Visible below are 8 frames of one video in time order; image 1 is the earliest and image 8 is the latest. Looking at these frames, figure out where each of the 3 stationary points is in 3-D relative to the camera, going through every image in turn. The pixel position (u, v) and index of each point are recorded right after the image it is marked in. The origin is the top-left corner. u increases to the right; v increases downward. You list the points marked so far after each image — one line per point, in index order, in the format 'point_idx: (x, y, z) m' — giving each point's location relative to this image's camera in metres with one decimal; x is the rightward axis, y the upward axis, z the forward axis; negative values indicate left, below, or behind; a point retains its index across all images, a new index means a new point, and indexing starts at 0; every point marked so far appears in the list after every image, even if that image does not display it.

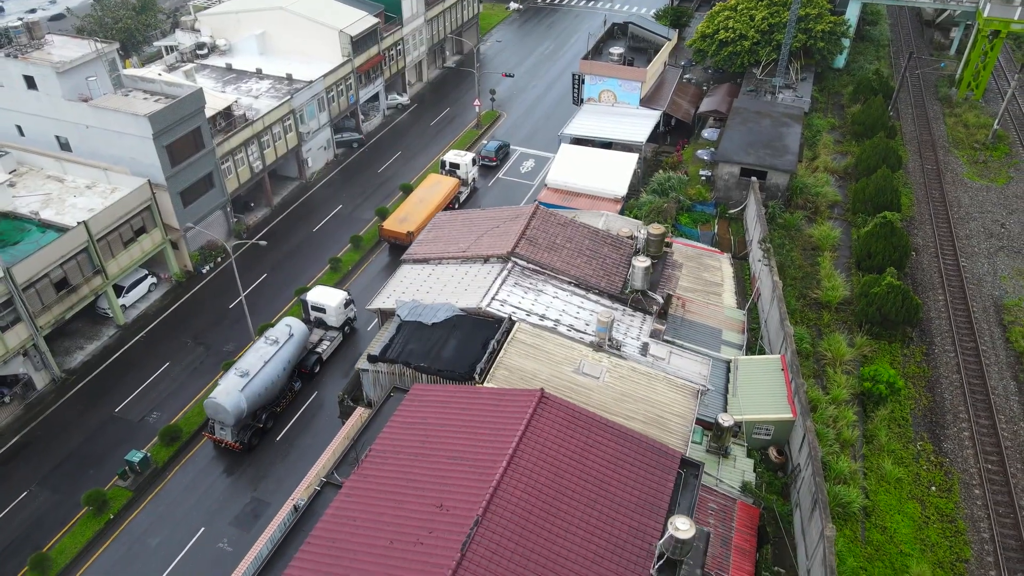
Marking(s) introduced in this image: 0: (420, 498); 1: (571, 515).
0: (-2.8, -6.3, +15.0) m
1: (+1.8, -6.8, +14.5) m
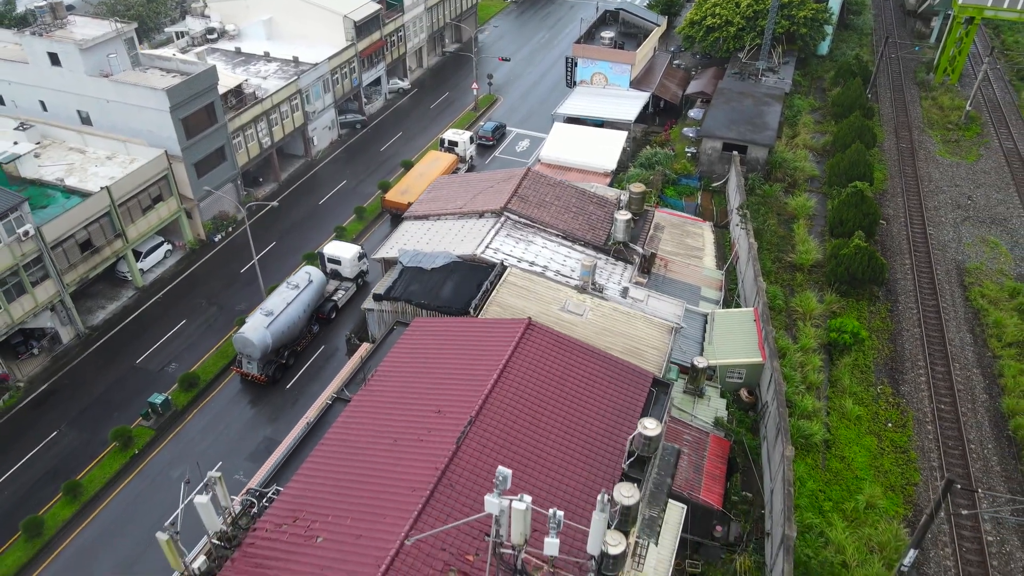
0: (-3.2, -4.0, +17.0) m
1: (+1.4, -4.5, +16.5) m
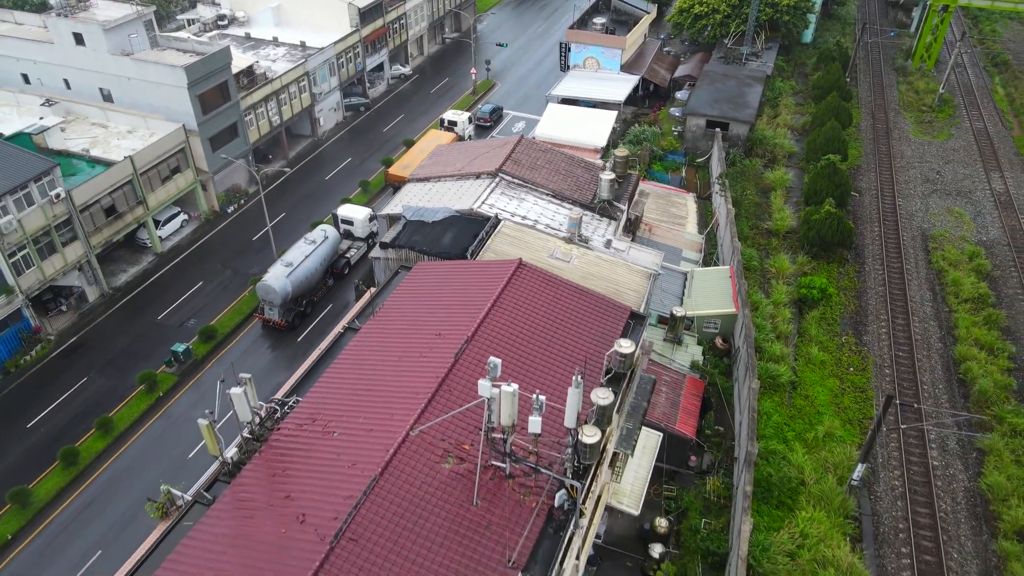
0: (-3.5, -1.6, +19.3) m
1: (+1.1, -2.1, +18.8) m
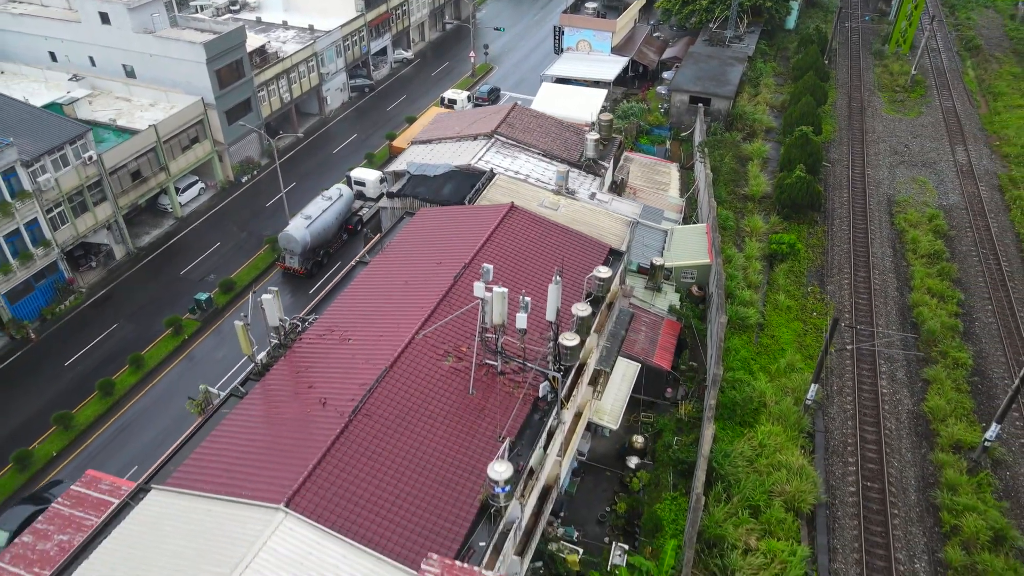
0: (-3.9, +1.3, +21.9) m
1: (+0.8, +0.7, +21.4) m
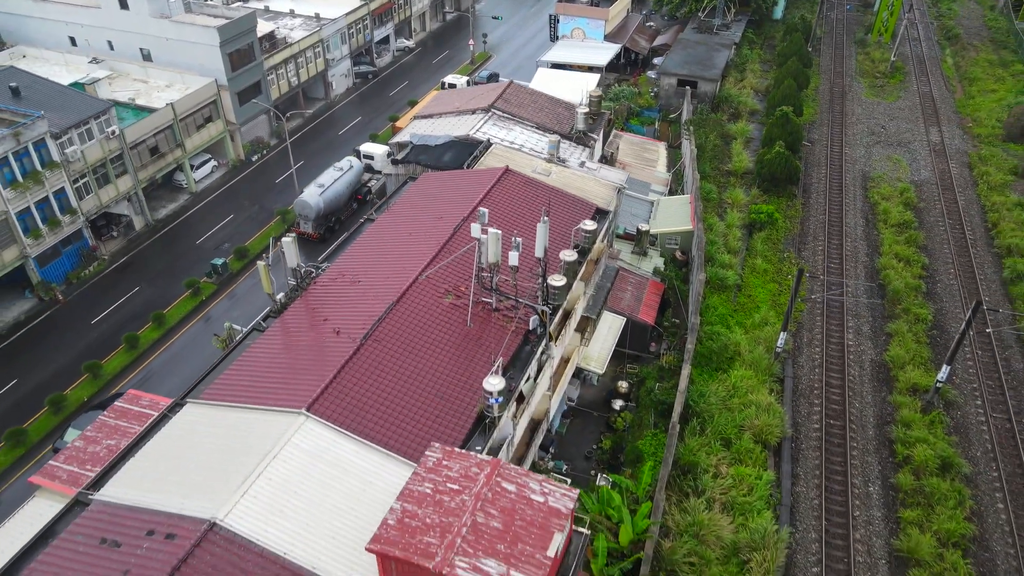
0: (-4.1, +3.6, +24.0) m
1: (+0.5, +3.0, +23.5) m
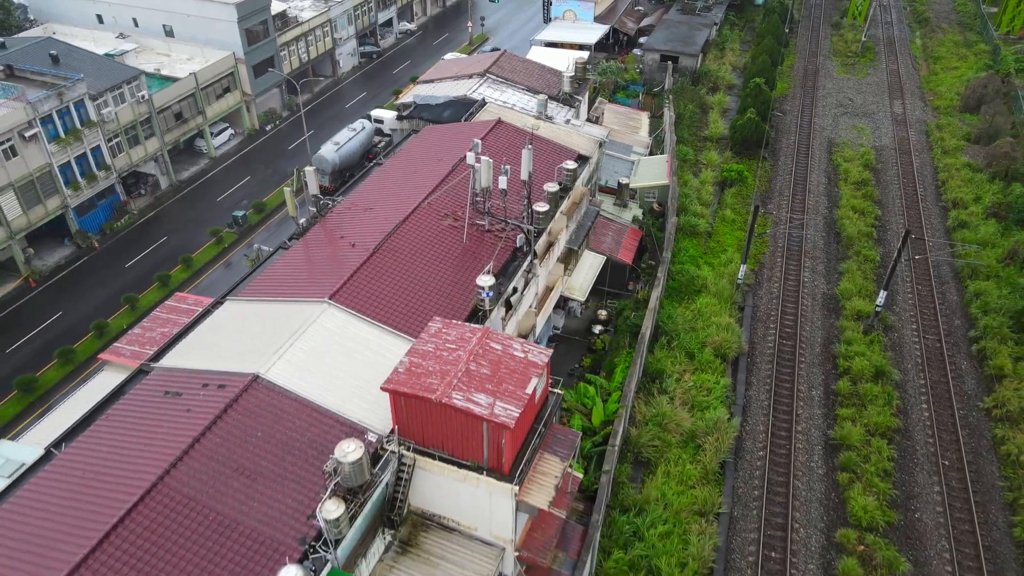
0: (-4.6, +7.3, +27.4) m
1: (0.0, +6.7, +26.9) m
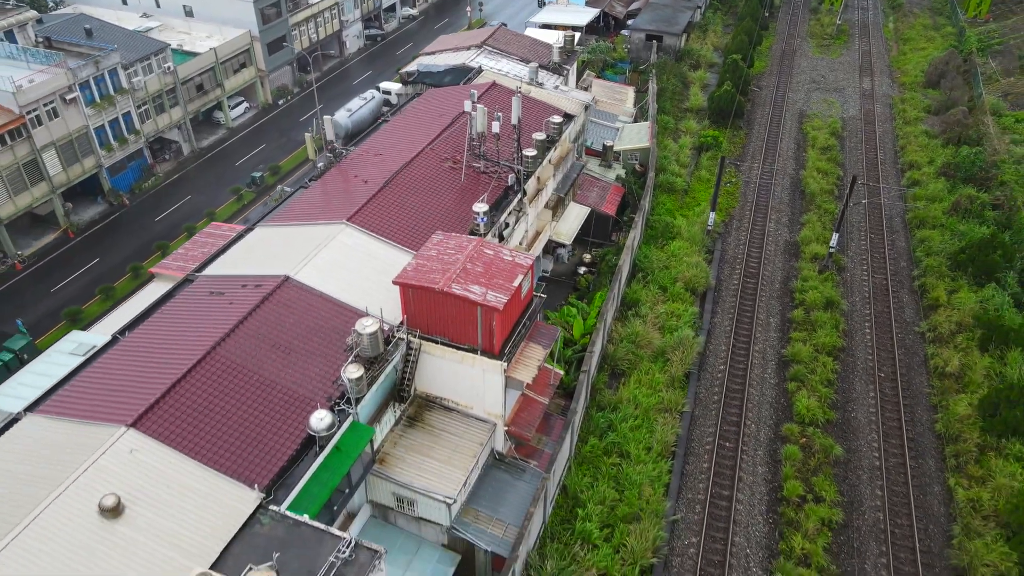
0: (-5.0, +10.9, +30.8) m
1: (-0.4, +10.3, +30.3) m
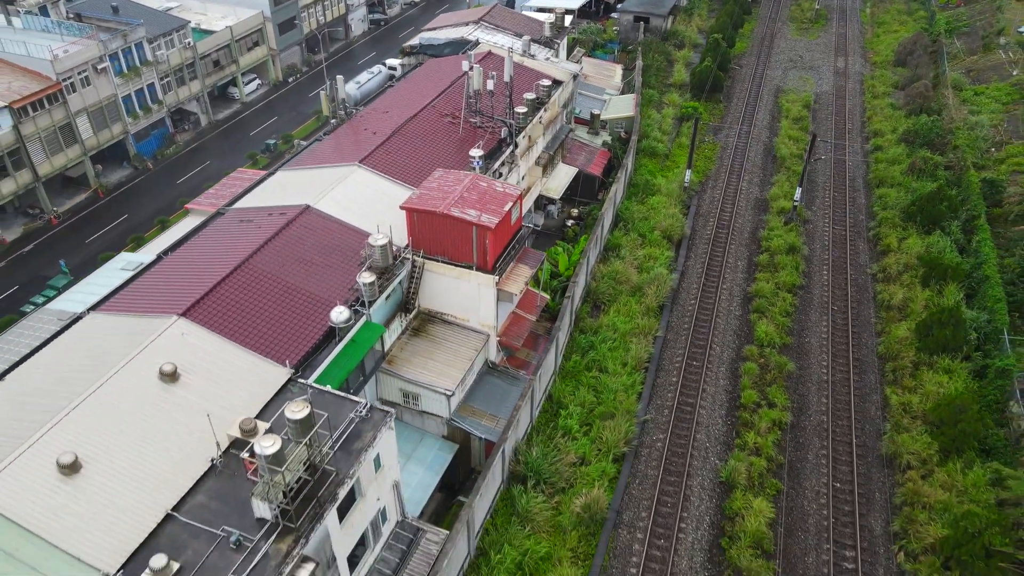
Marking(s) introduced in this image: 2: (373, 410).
0: (-5.4, +14.5, +34.0) m
1: (-0.8, +13.9, +33.5) m
2: (-5.2, -4.5, +18.1) m
